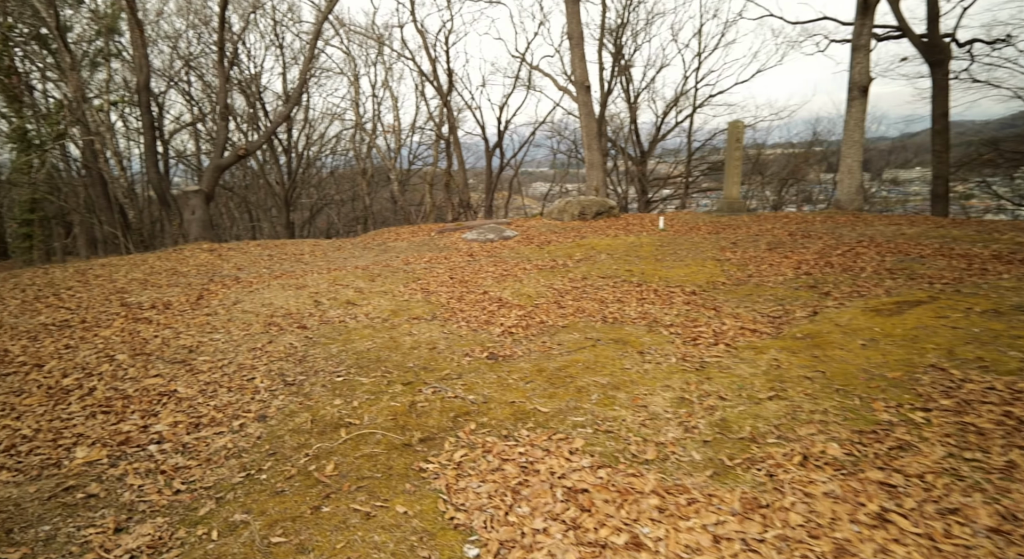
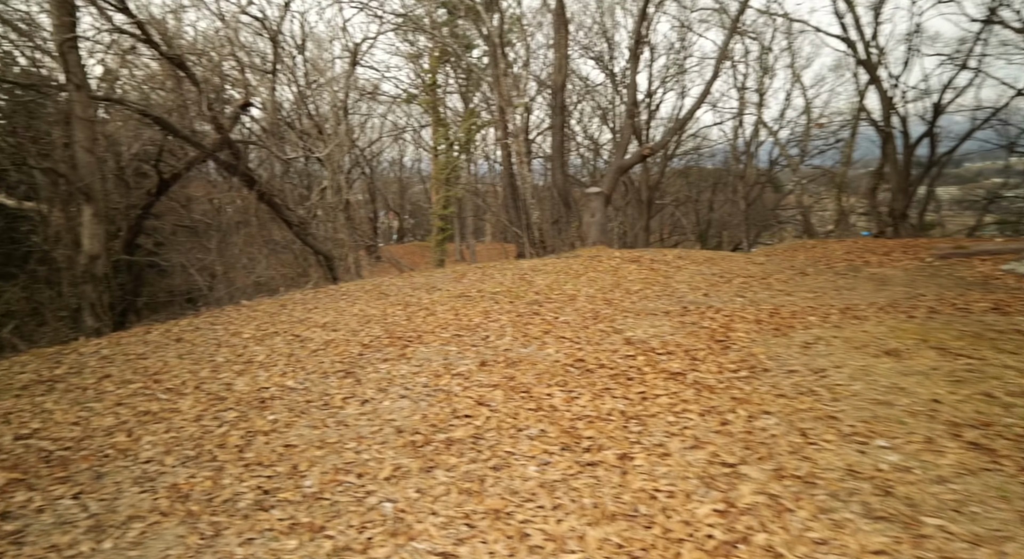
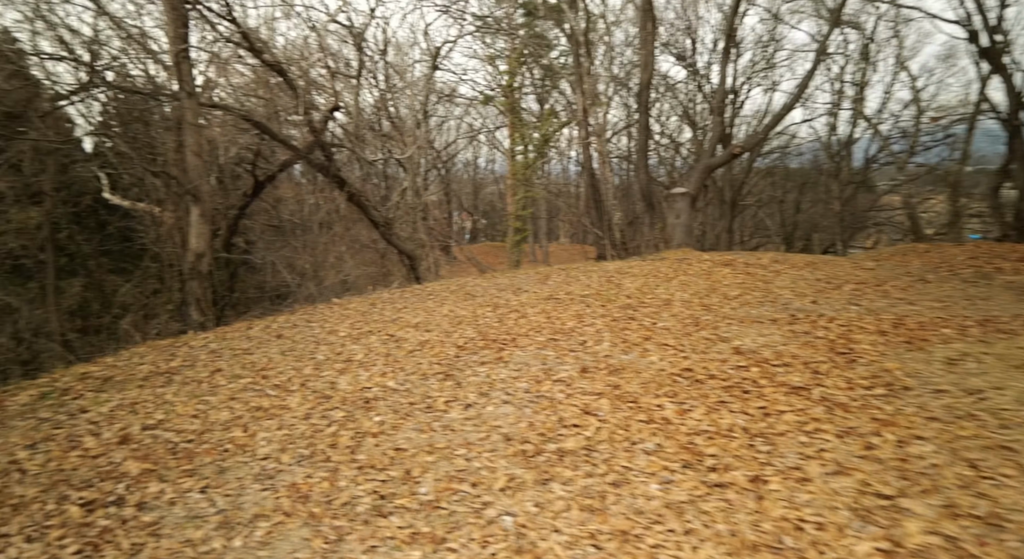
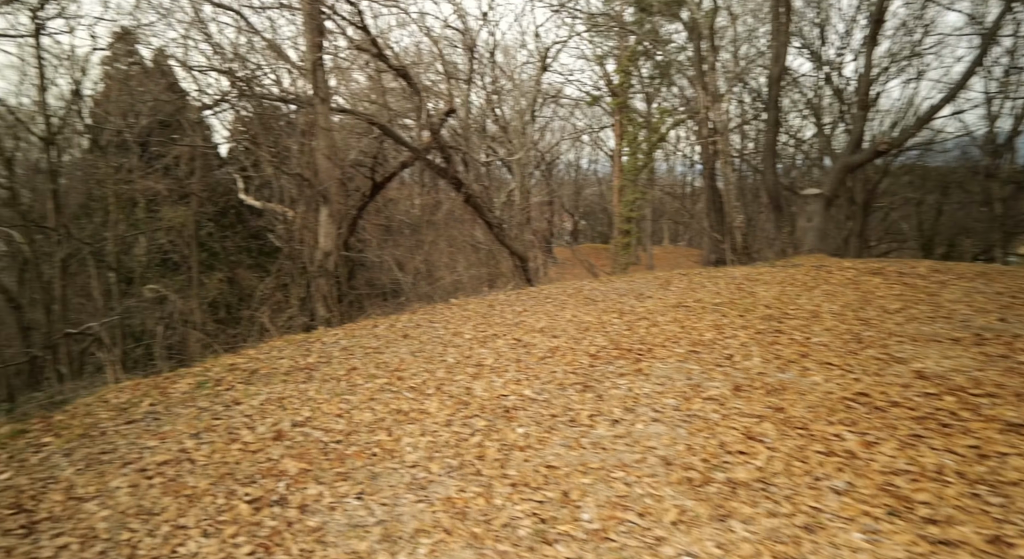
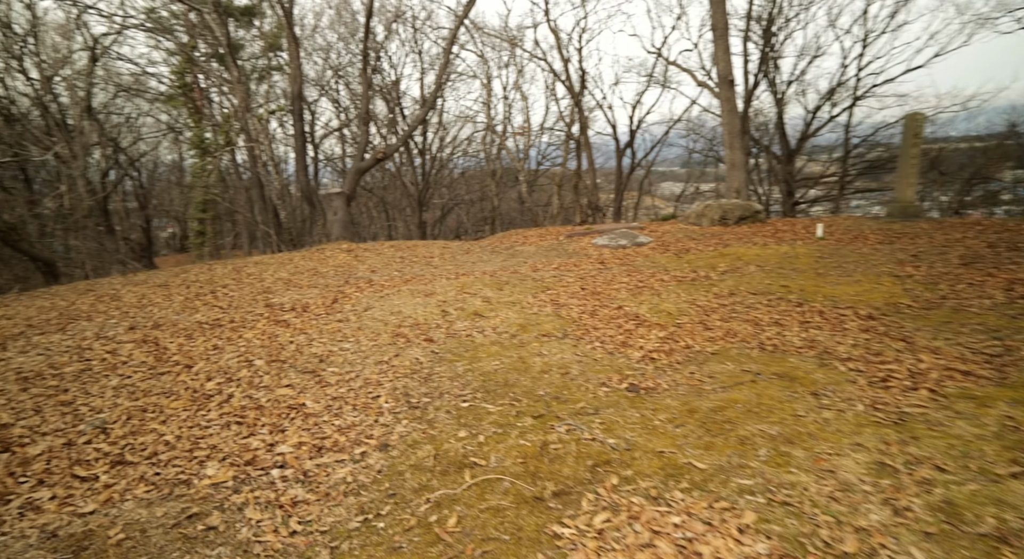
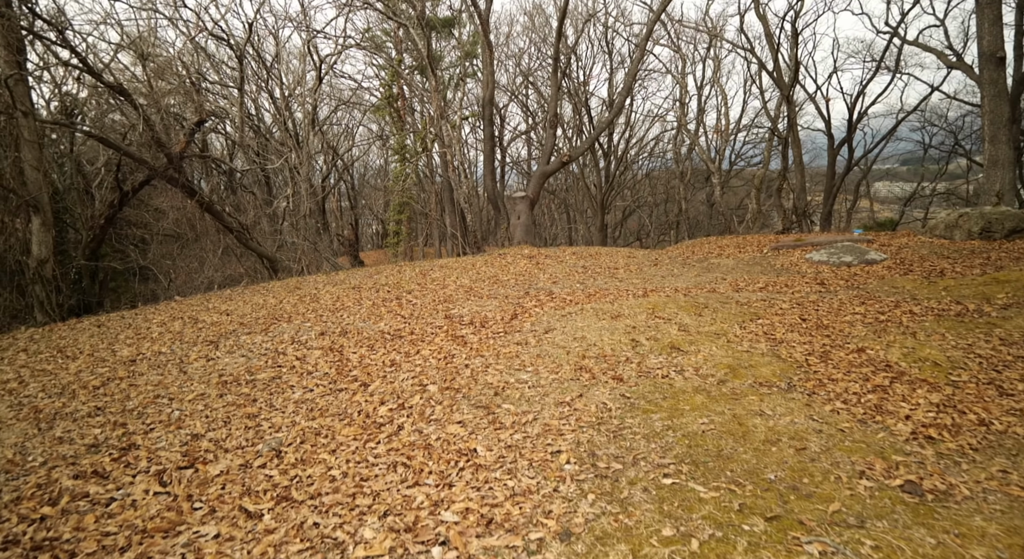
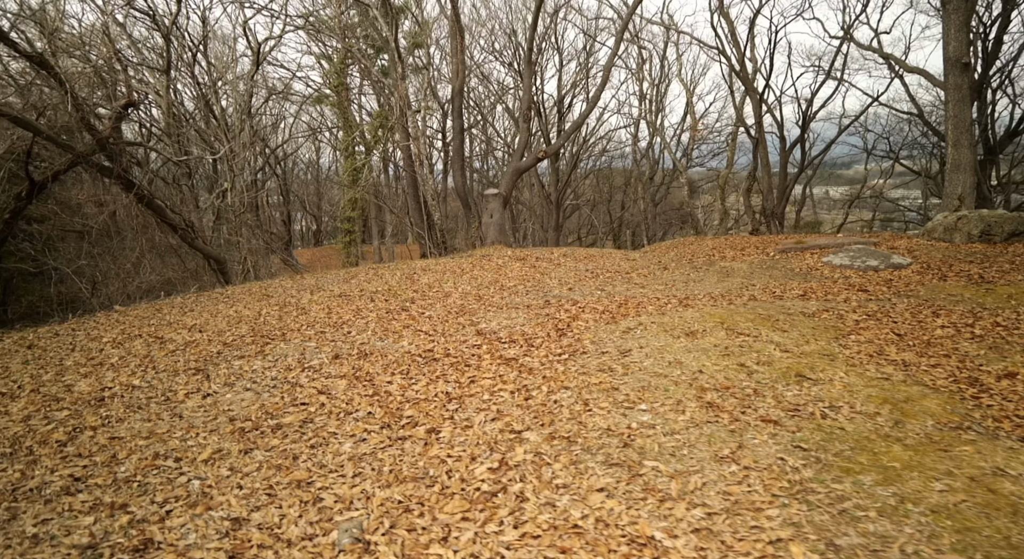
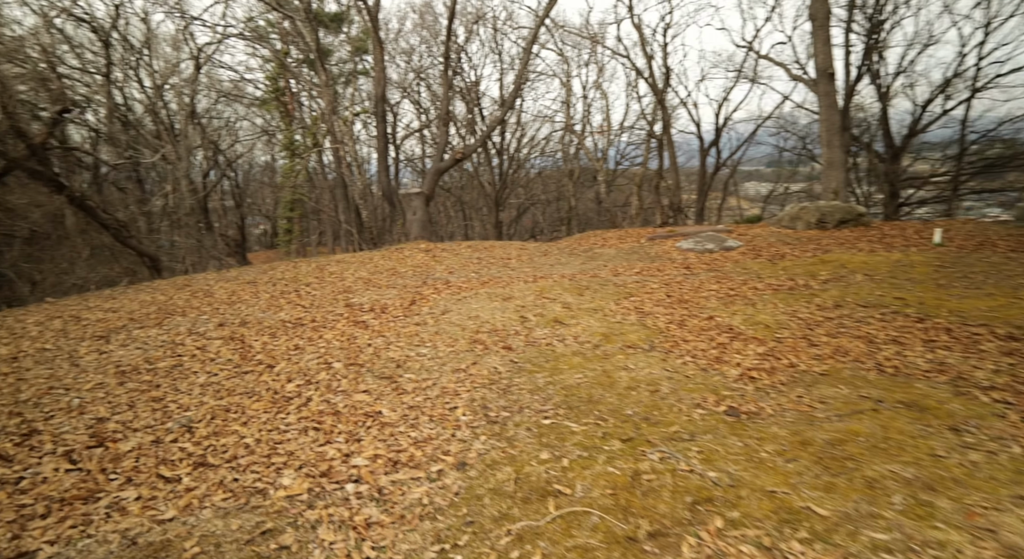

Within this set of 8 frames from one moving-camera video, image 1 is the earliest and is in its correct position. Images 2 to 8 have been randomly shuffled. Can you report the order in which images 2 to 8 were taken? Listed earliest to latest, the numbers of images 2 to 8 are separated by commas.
5, 8, 6, 7, 2, 3, 4
